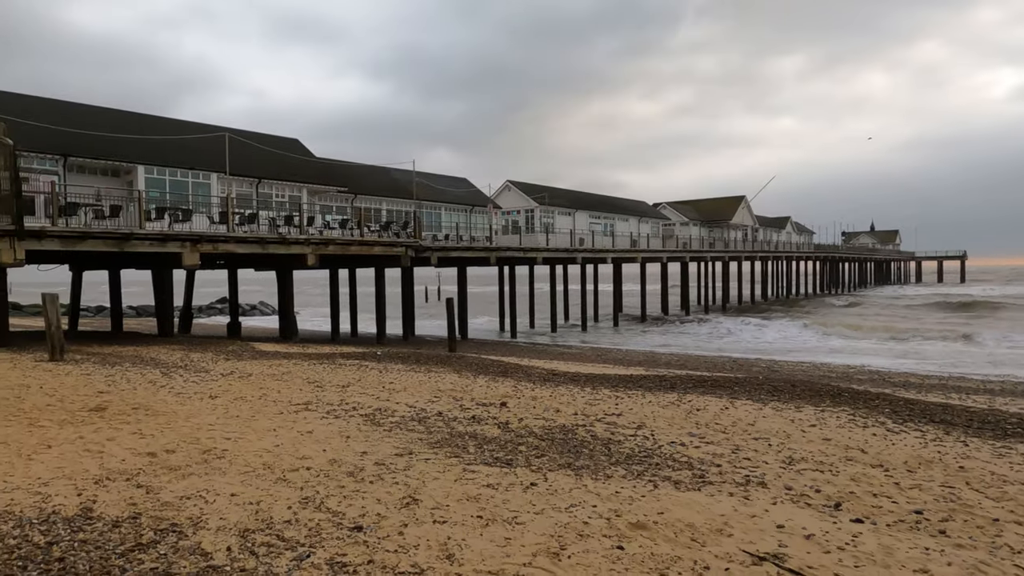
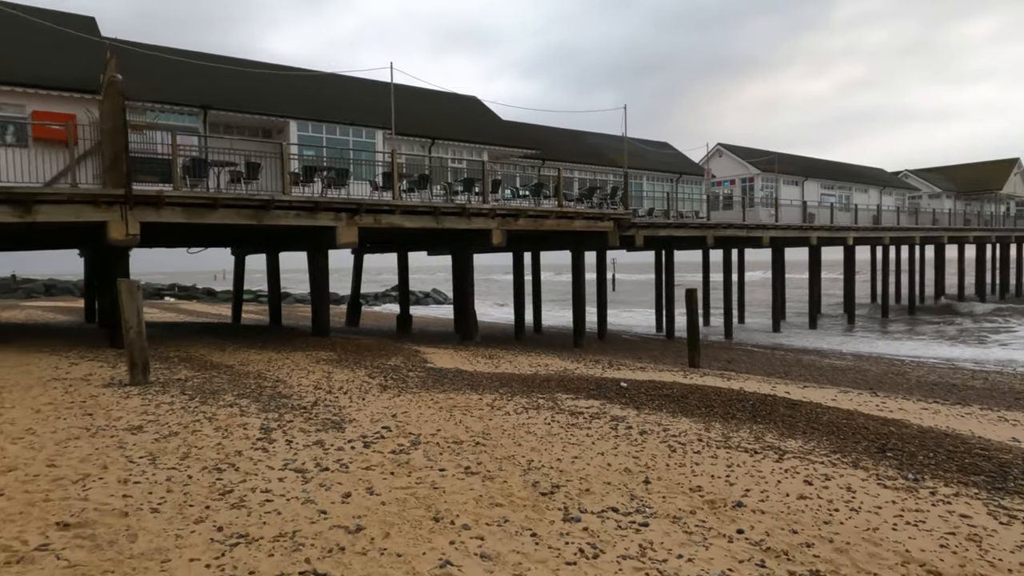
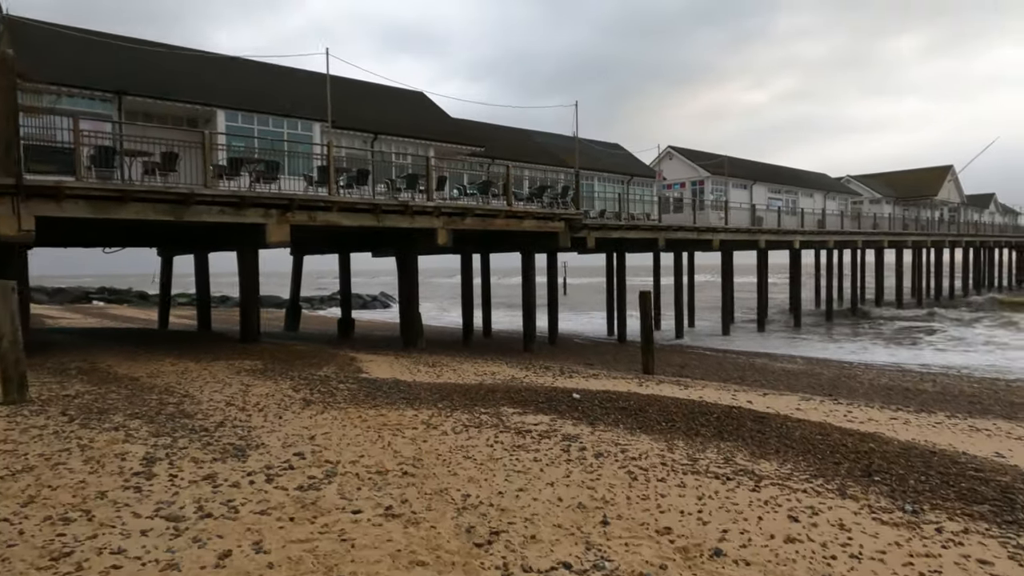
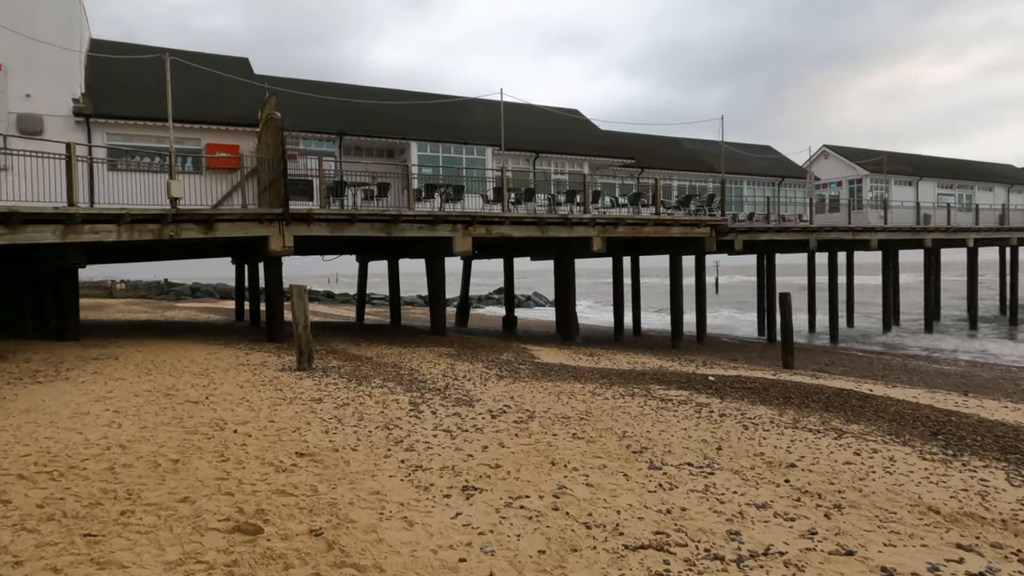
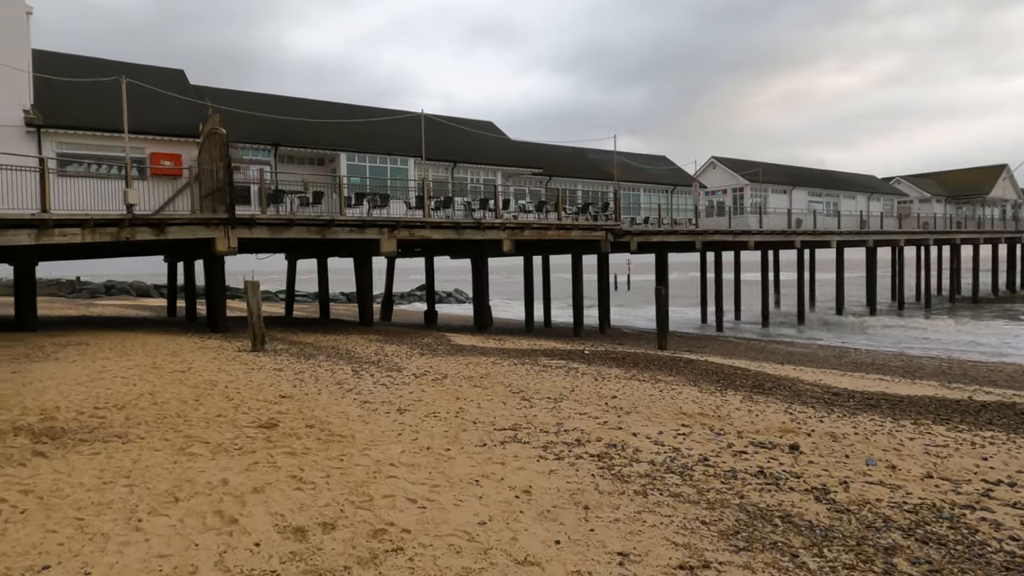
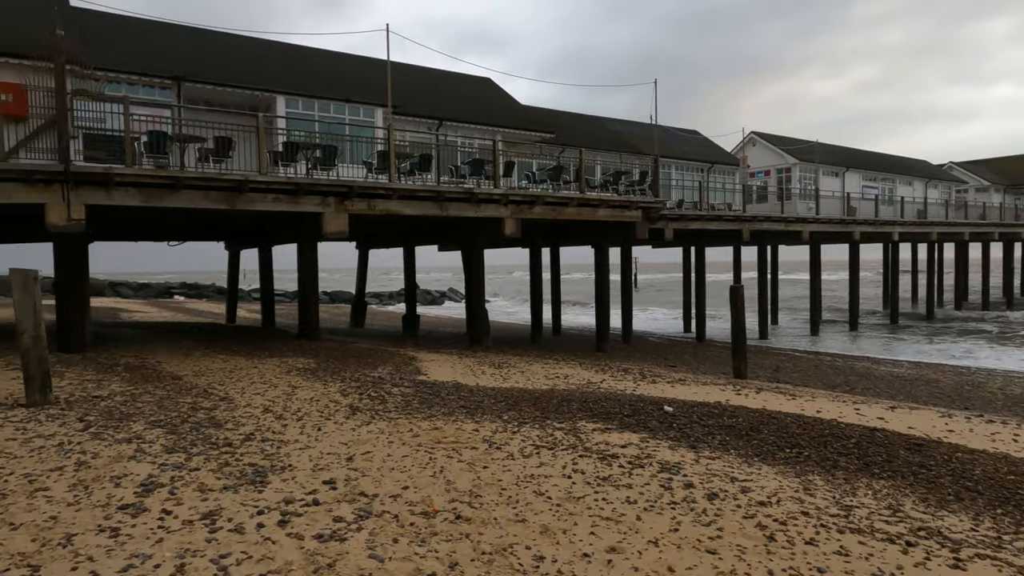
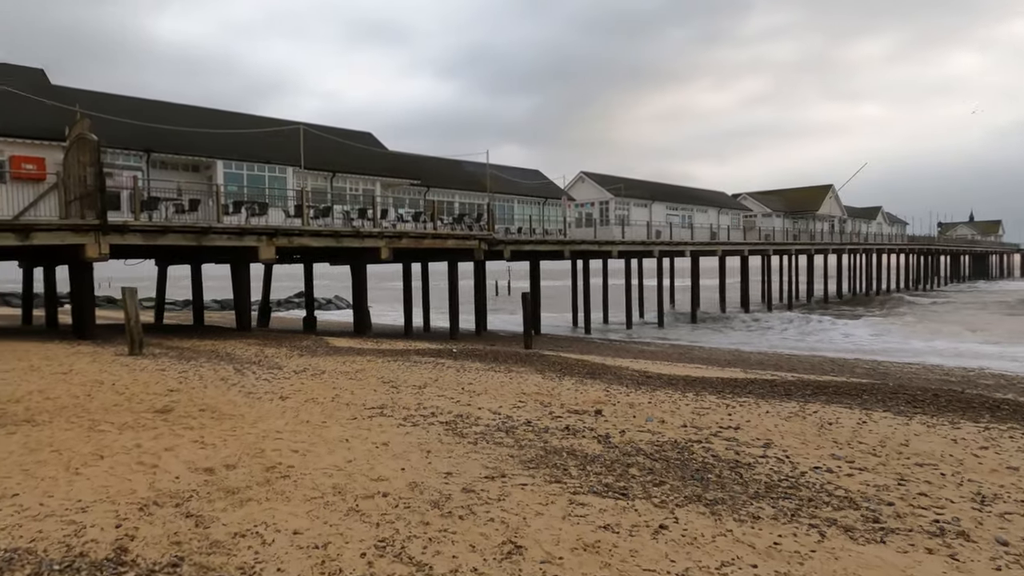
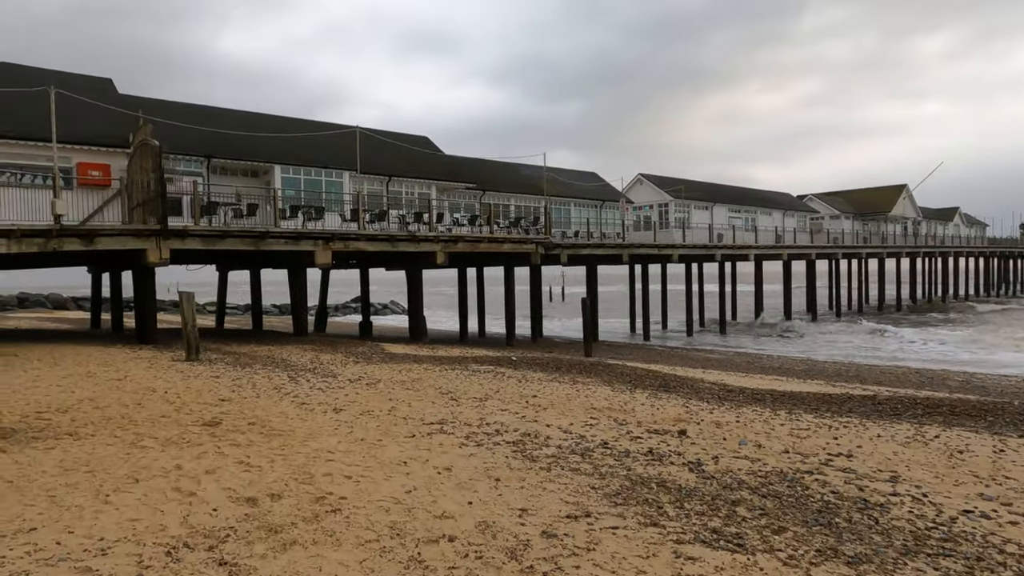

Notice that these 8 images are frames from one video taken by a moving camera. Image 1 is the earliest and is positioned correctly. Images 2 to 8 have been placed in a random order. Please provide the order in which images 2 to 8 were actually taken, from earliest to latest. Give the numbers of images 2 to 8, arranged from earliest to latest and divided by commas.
7, 8, 5, 4, 2, 3, 6
